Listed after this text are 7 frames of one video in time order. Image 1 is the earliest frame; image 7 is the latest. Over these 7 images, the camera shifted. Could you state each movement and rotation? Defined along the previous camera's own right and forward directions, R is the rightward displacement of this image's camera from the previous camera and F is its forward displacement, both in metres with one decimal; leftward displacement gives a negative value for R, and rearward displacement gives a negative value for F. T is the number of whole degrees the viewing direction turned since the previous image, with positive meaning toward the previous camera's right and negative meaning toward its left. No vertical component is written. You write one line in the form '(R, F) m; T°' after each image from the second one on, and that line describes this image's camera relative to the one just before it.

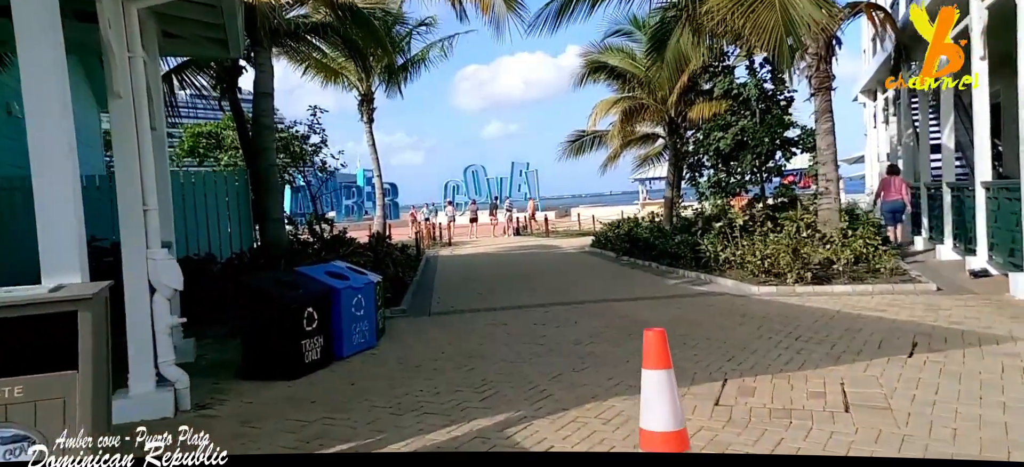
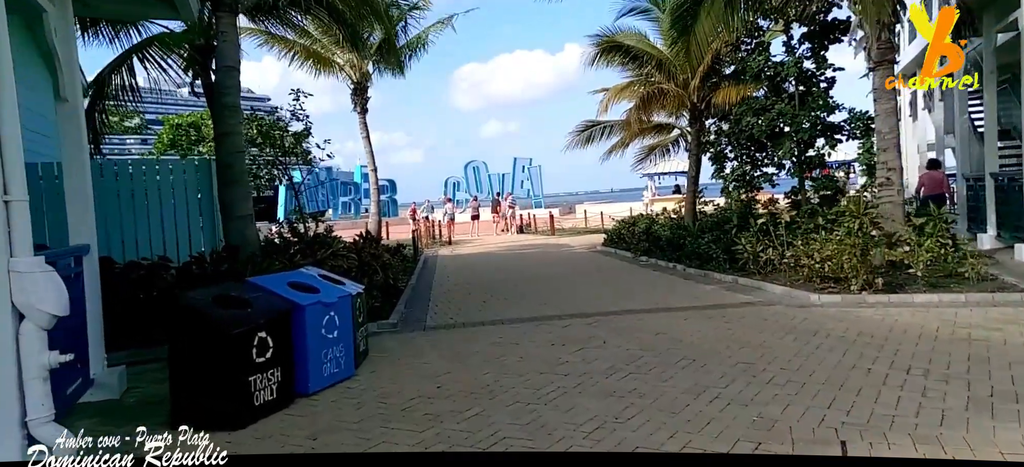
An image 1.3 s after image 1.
(-0.1, +1.5) m; 0°
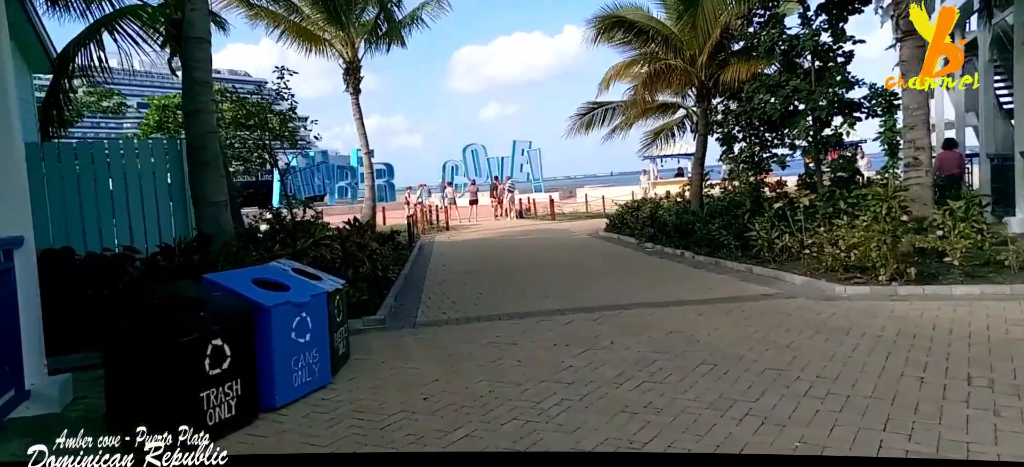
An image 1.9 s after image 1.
(0.0, +0.7) m; 0°
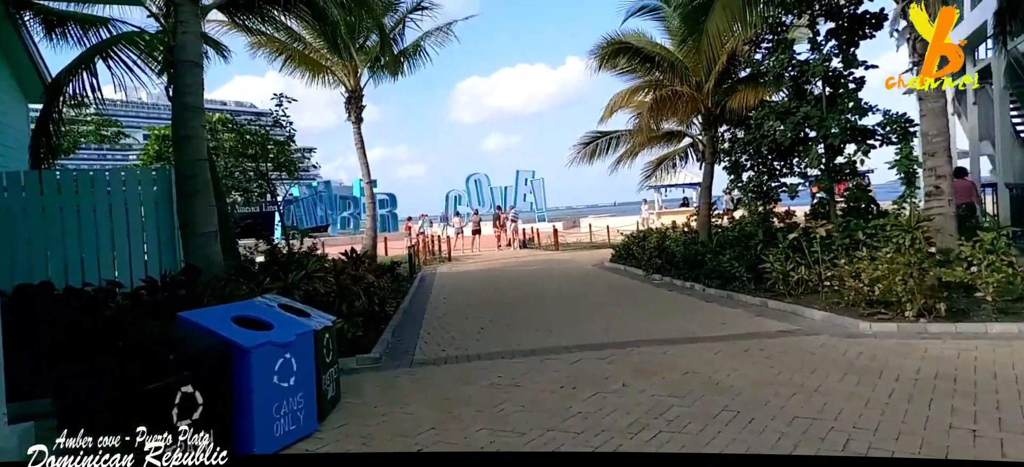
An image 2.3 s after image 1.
(0.0, +0.4) m; 0°
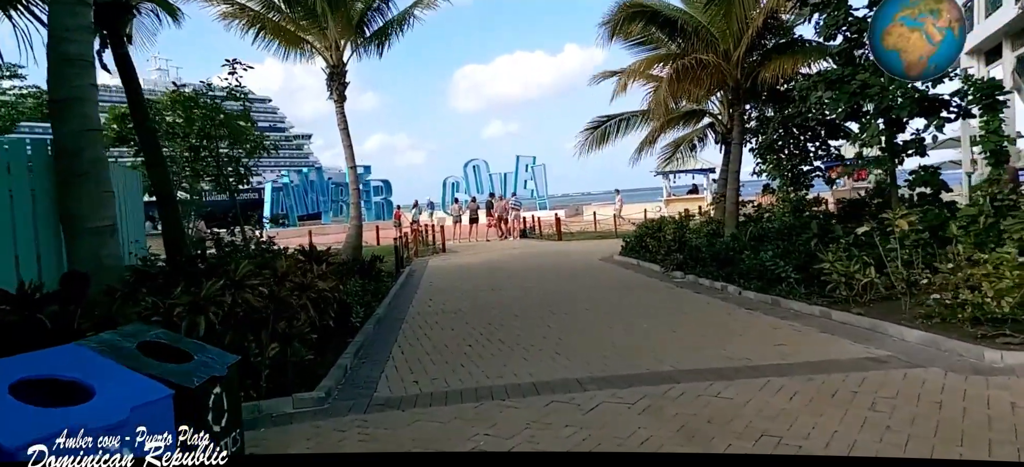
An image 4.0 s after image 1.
(+0.1, +1.8) m; 0°
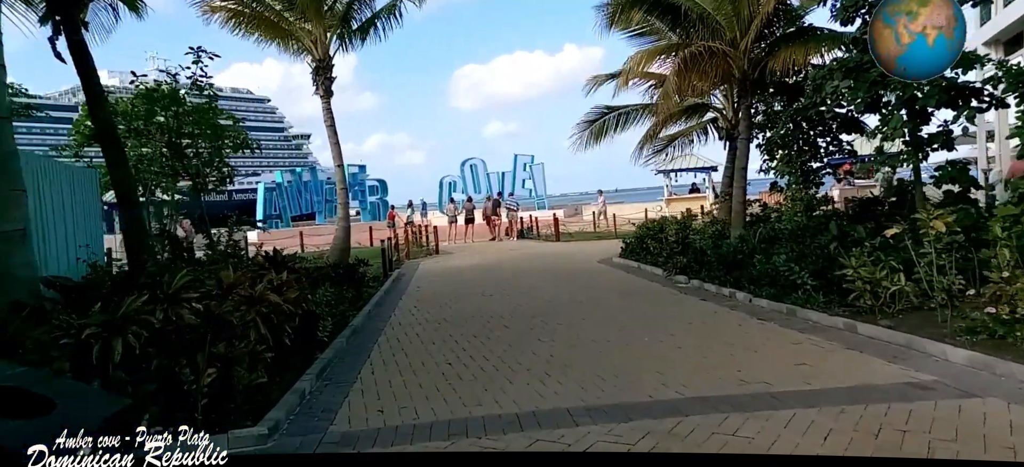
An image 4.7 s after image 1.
(+0.1, +0.8) m; 0°
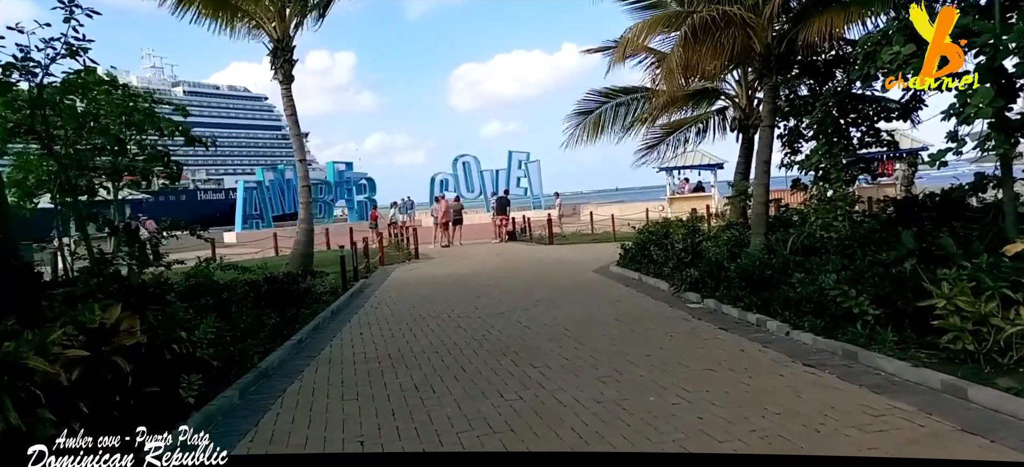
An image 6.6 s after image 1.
(+0.4, +2.0) m; 0°
